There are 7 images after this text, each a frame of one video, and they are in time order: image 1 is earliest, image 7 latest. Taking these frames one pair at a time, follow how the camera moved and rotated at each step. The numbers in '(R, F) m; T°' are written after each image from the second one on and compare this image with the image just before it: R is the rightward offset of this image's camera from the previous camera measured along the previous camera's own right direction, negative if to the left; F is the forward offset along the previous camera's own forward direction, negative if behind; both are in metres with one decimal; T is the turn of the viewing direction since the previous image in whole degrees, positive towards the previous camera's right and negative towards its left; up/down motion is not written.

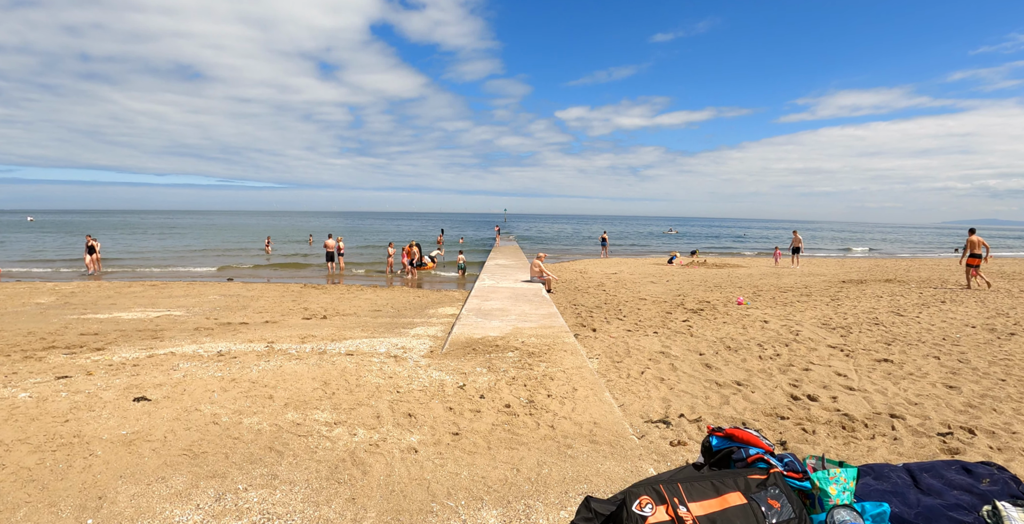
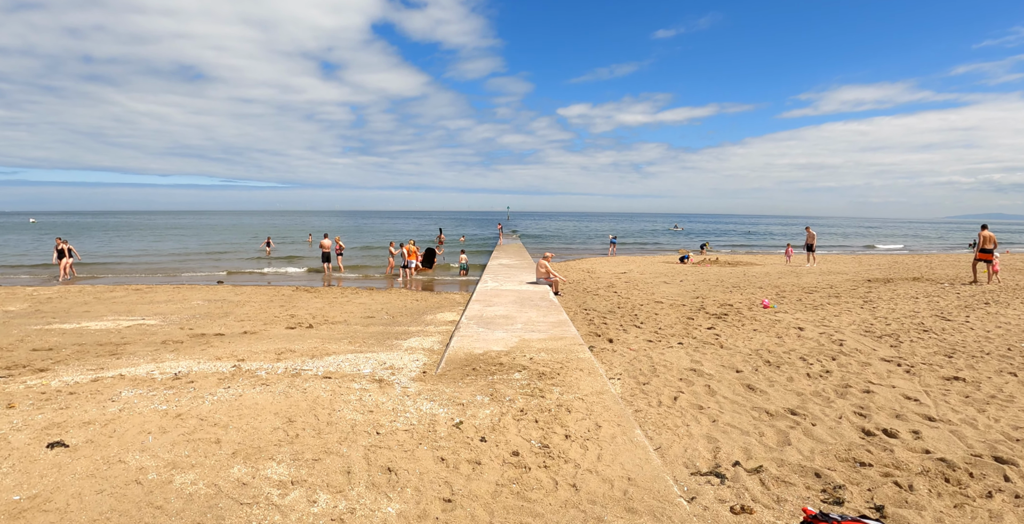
(0.0, +0.9) m; 0°
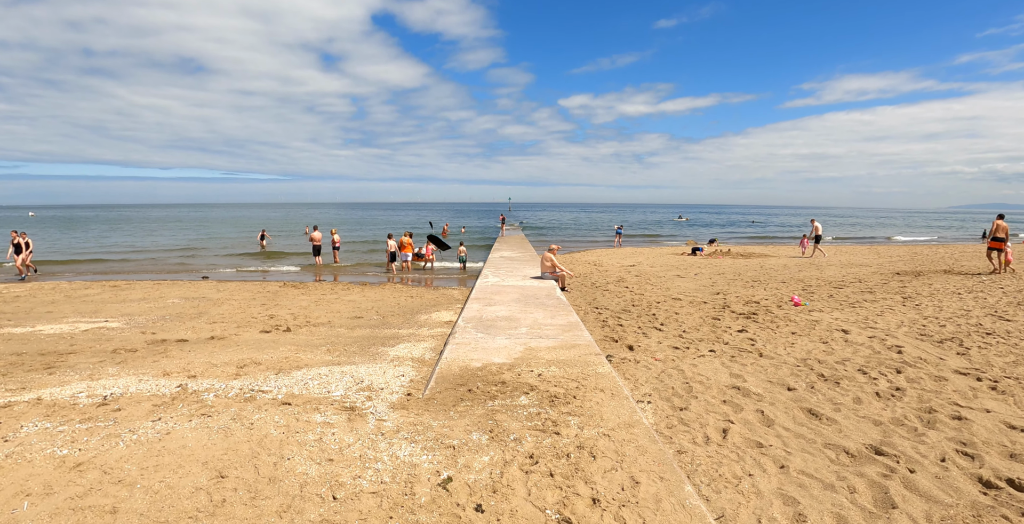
(0.0, +1.0) m; 0°
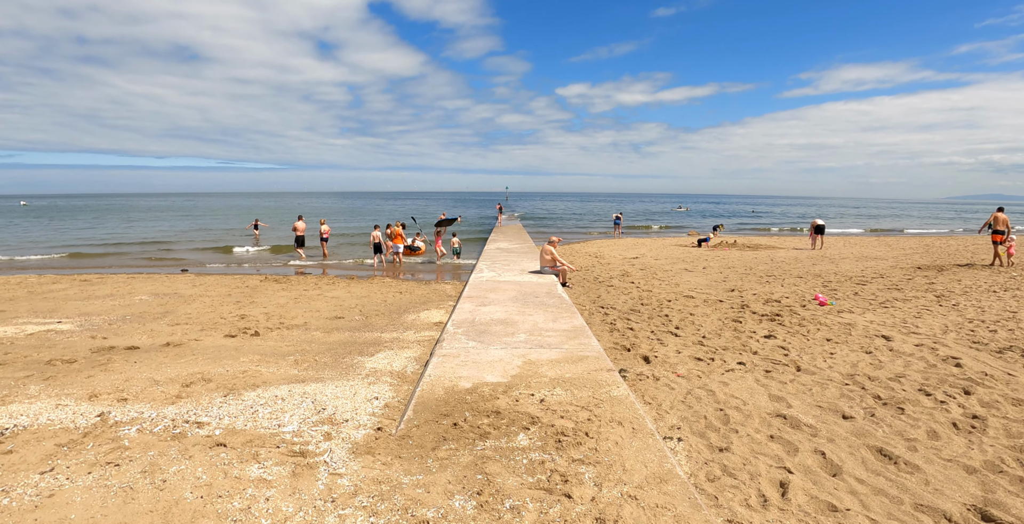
(0.0, +0.8) m; 0°
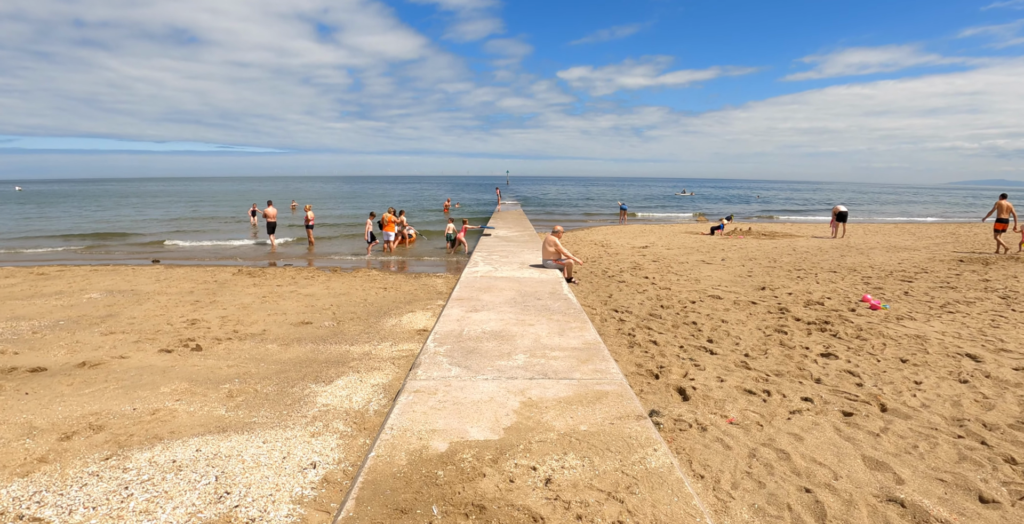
(0.0, +1.2) m; 0°
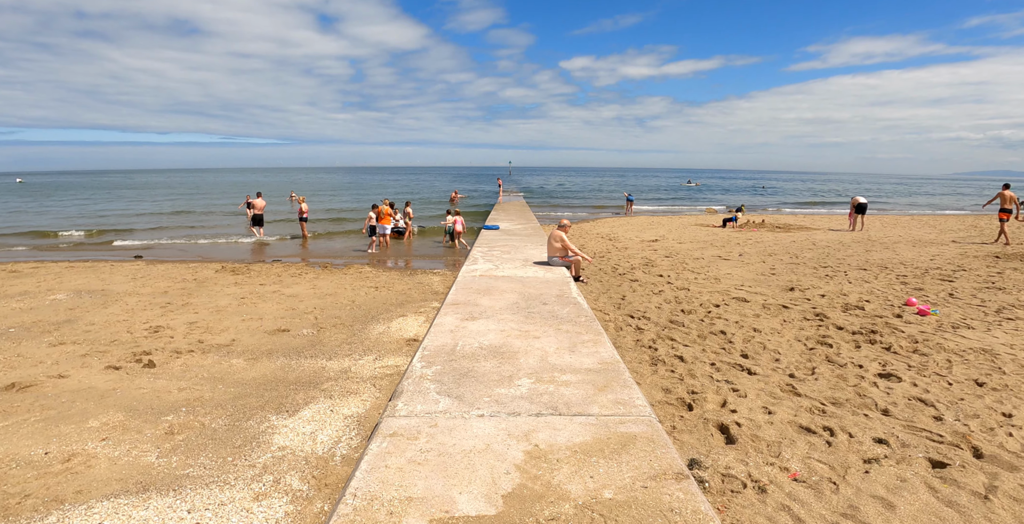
(0.0, +0.8) m; 0°
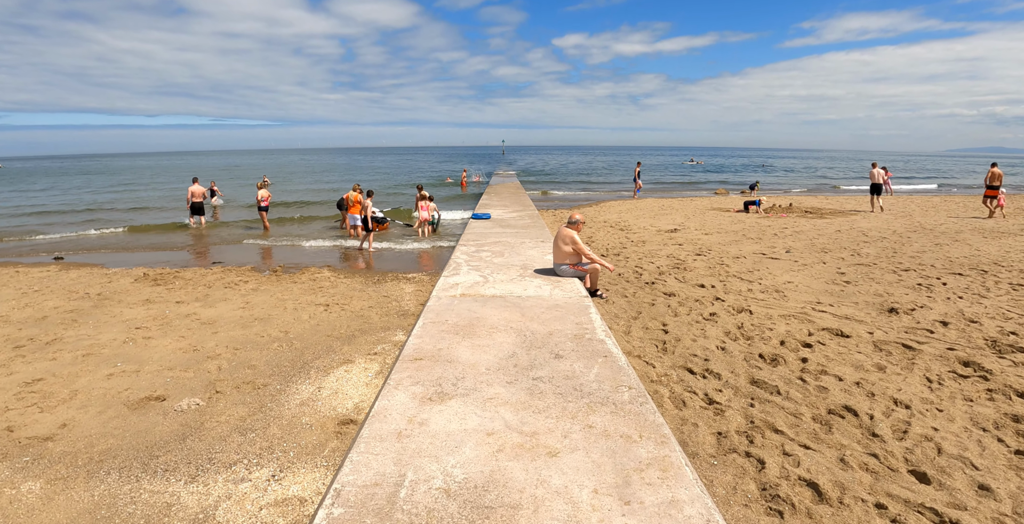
(0.0, +2.1) m; +1°
